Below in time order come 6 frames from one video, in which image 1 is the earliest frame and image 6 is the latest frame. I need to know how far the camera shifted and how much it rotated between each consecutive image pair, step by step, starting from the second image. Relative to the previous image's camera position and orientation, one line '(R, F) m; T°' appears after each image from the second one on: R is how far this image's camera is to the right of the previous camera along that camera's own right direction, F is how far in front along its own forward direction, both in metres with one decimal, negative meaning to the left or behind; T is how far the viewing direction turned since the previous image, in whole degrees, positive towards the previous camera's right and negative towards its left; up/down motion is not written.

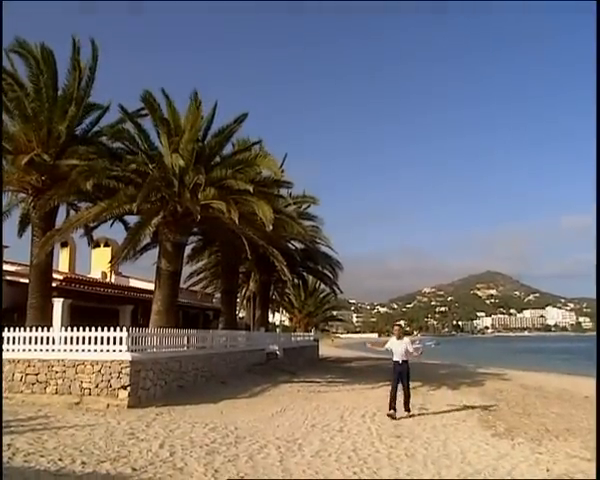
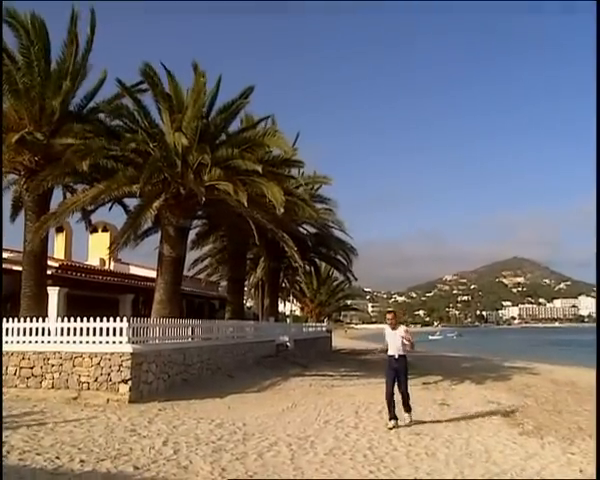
(-0.3, +1.3) m; 0°
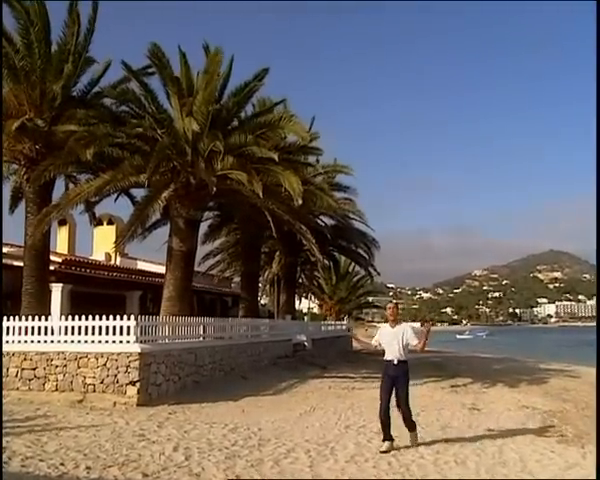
(-0.3, +1.2) m; -1°
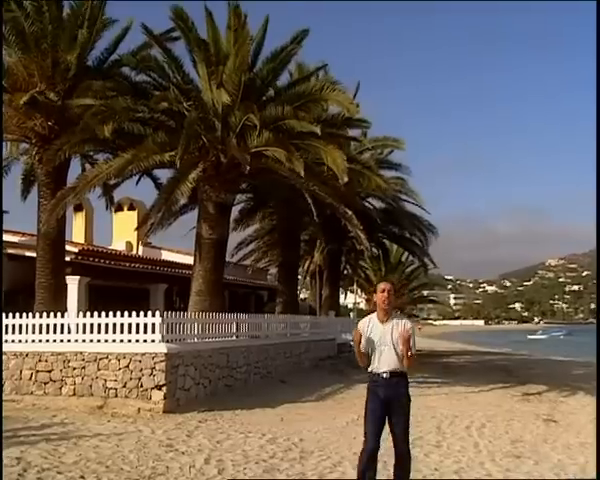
(-0.6, +2.0) m; -2°
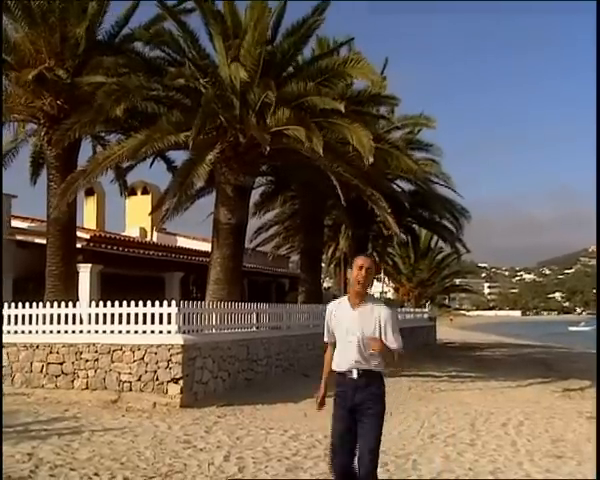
(-0.3, +0.9) m; -1°
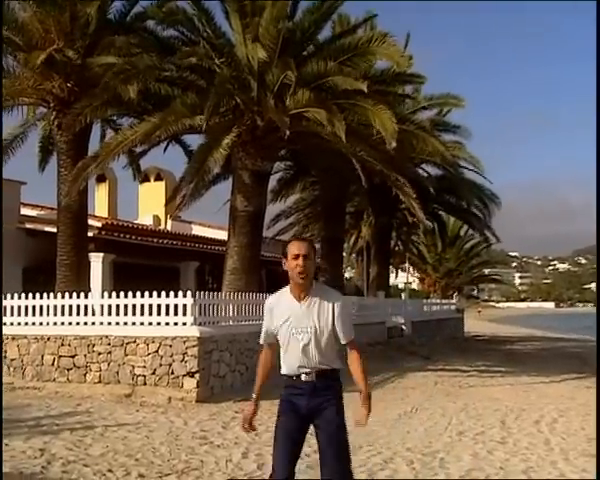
(-0.3, +0.6) m; -1°
